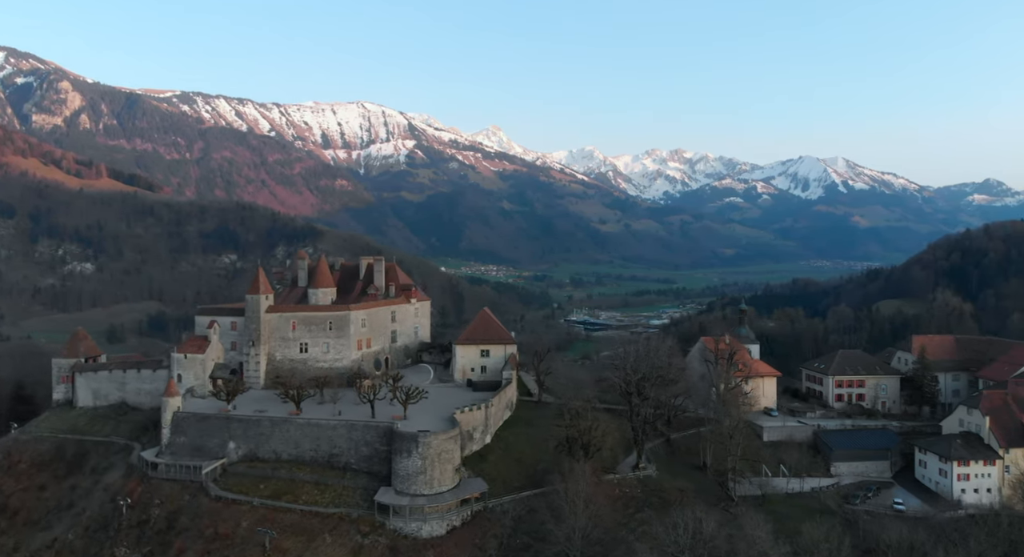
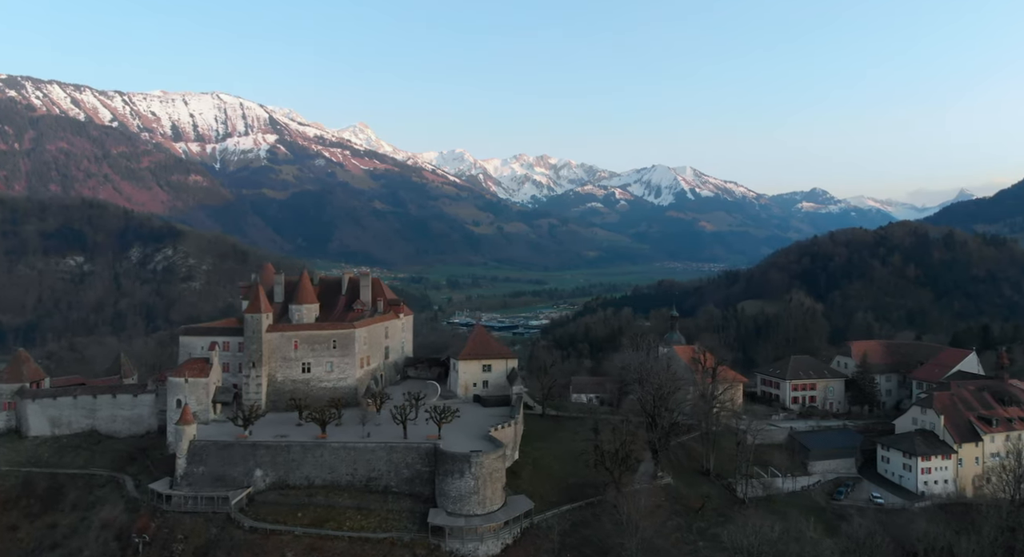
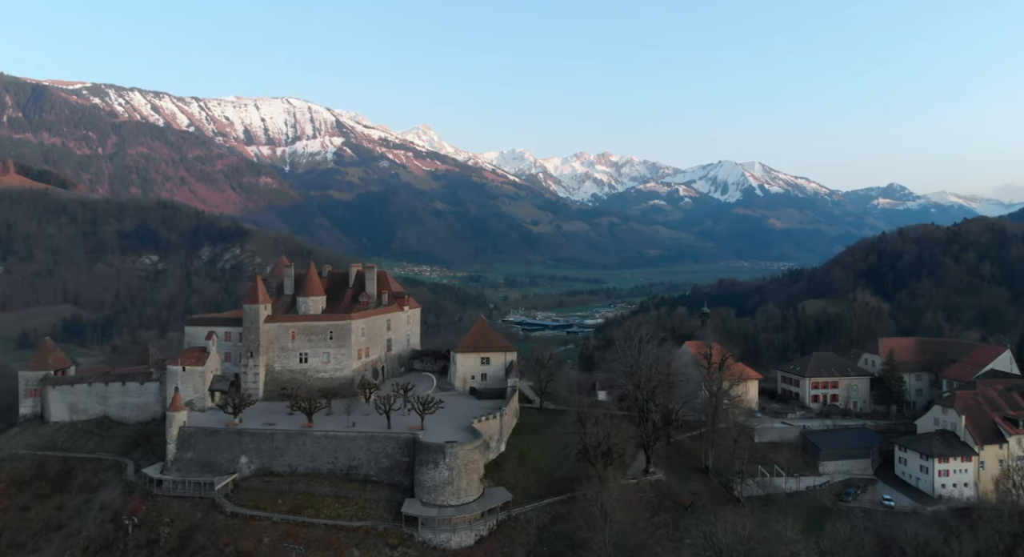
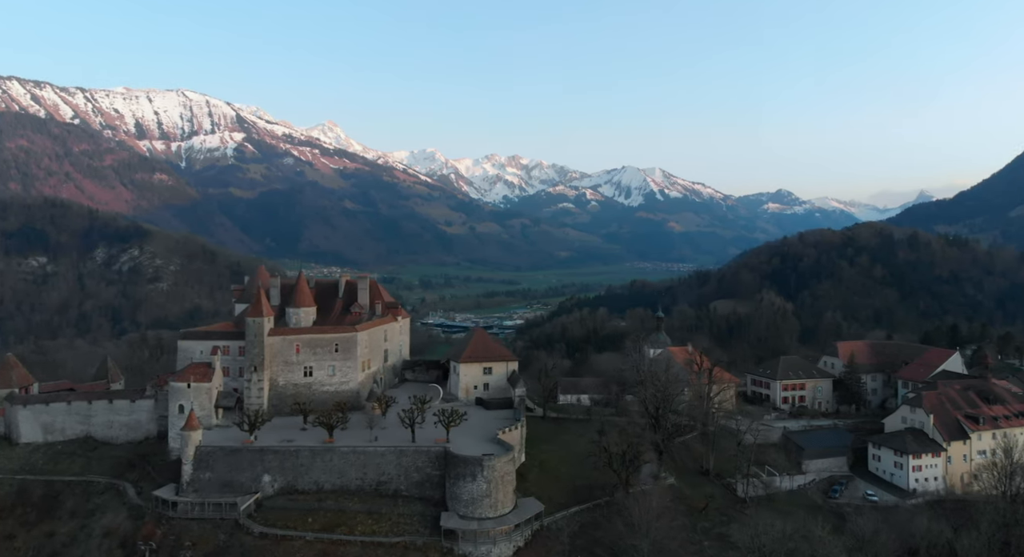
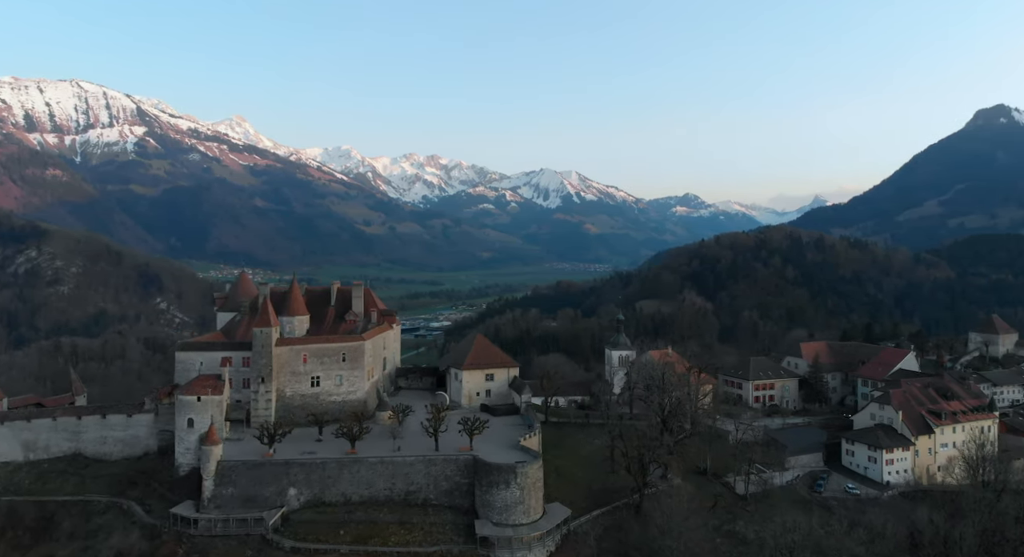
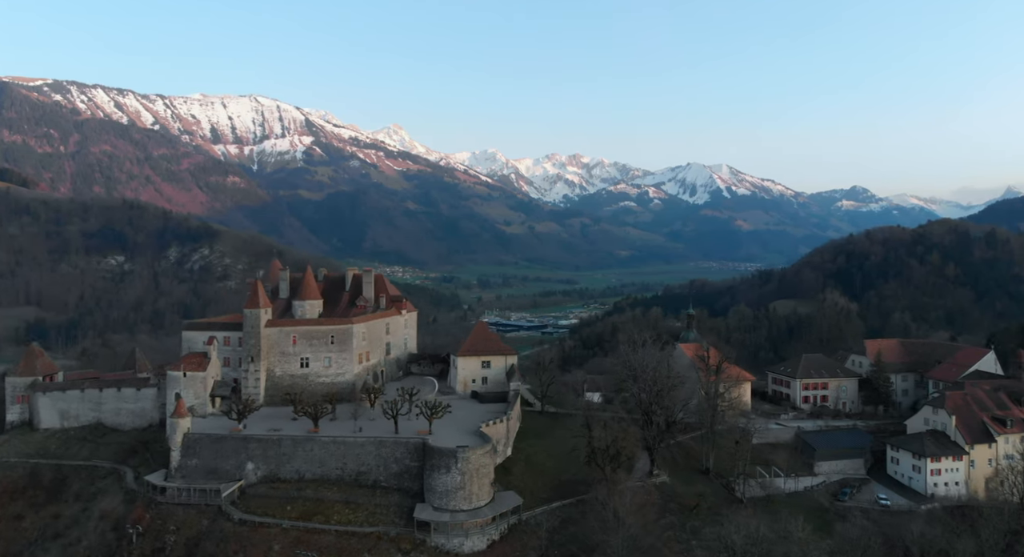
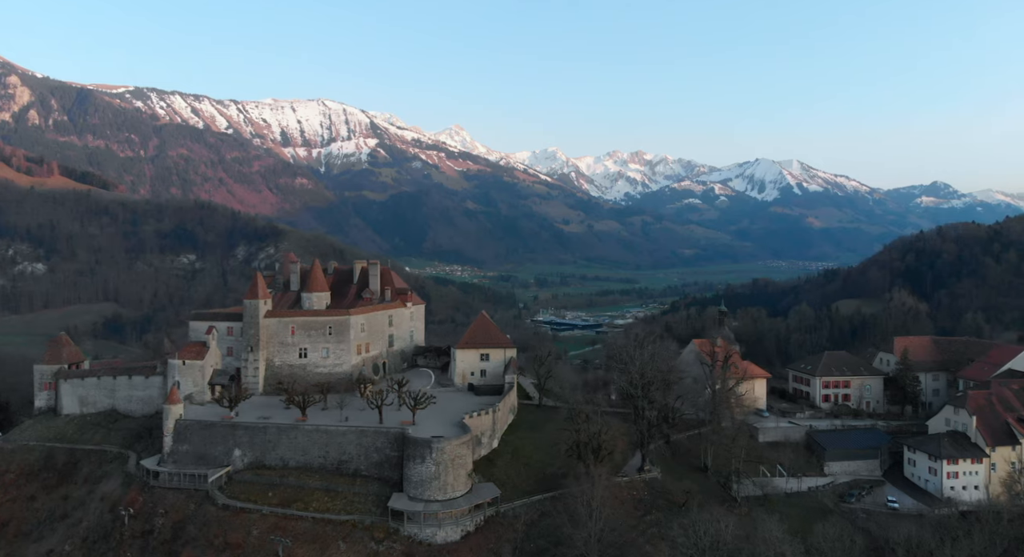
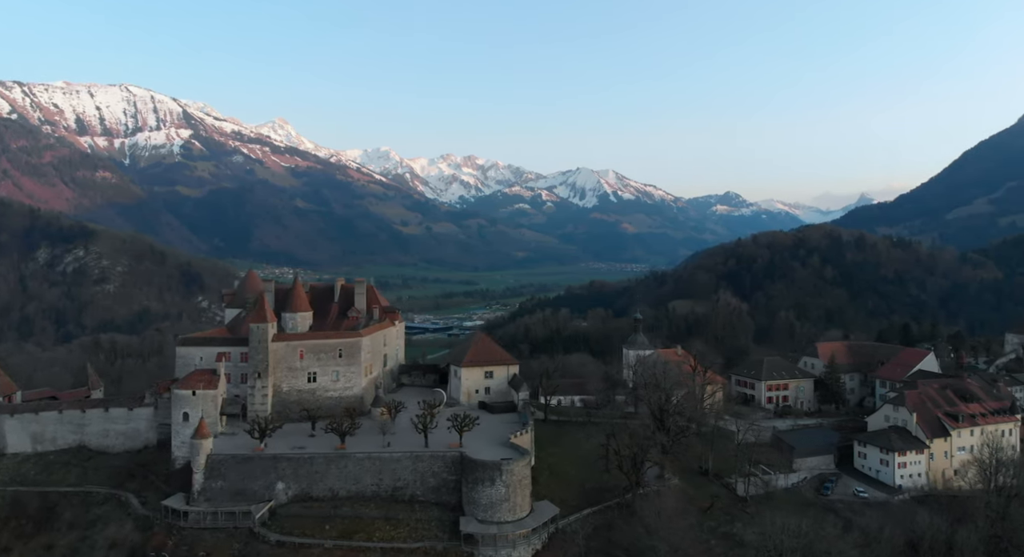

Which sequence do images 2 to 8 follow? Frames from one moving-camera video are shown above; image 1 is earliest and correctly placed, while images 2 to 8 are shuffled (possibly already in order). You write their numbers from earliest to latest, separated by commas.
7, 3, 6, 2, 4, 8, 5
